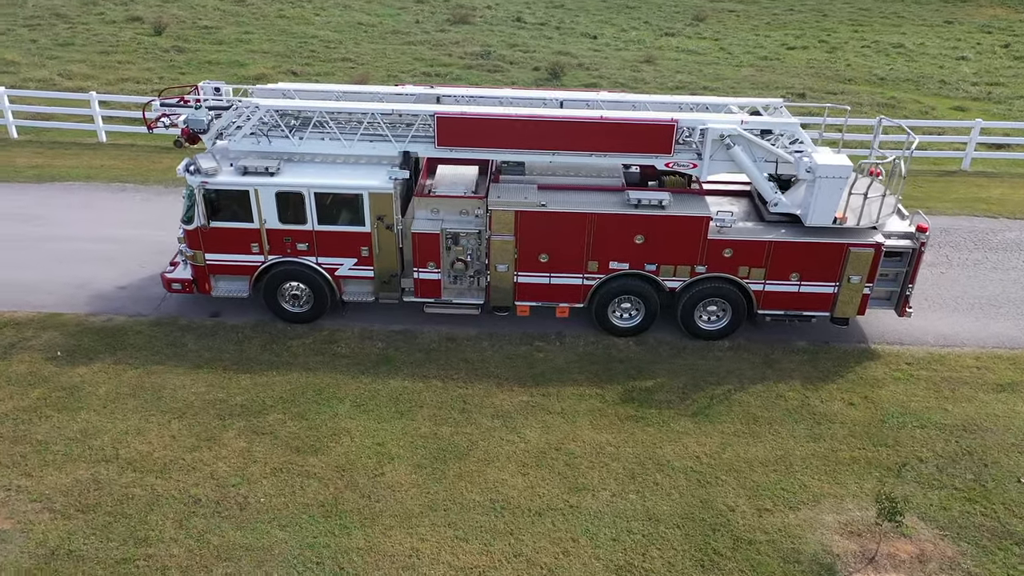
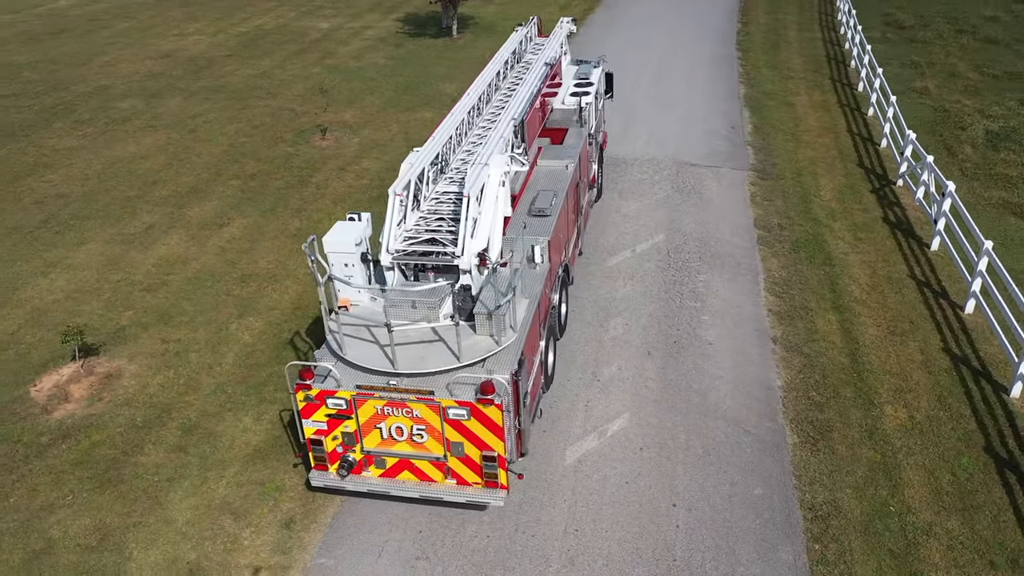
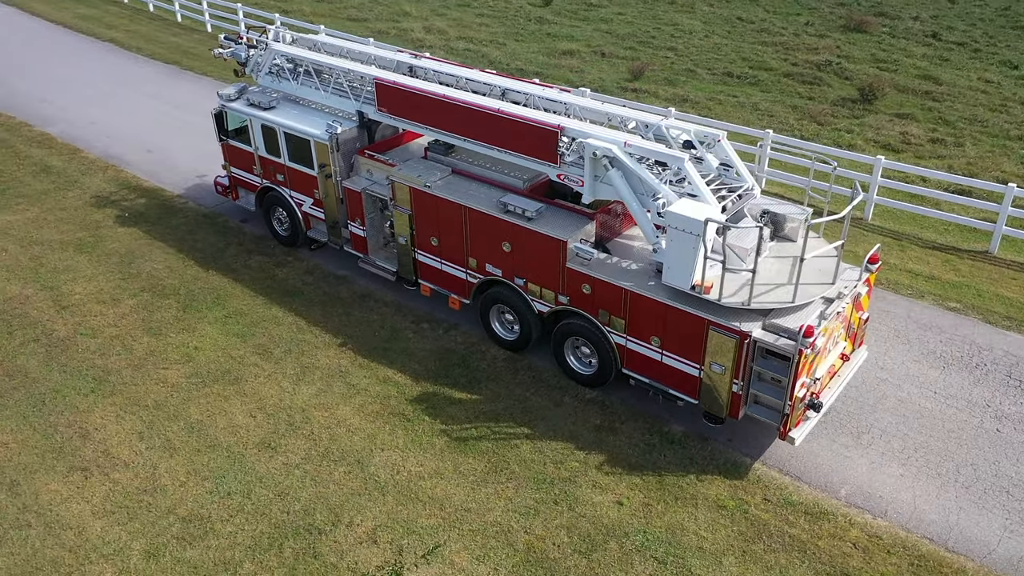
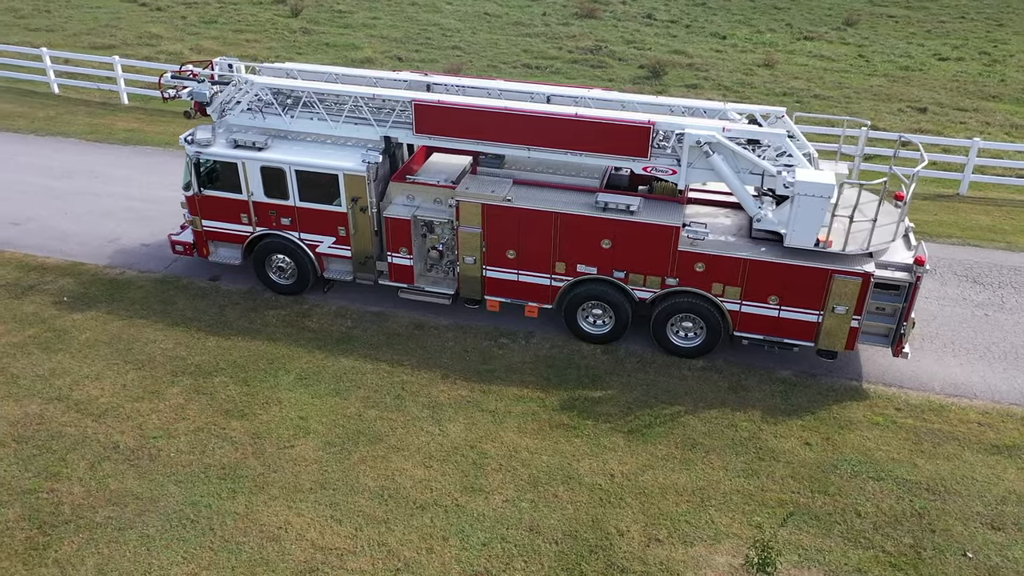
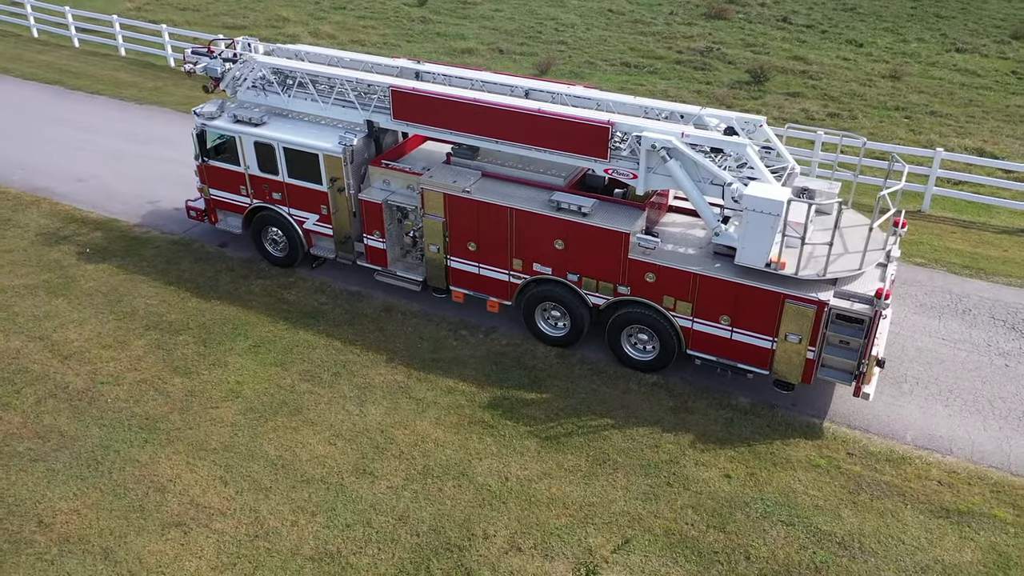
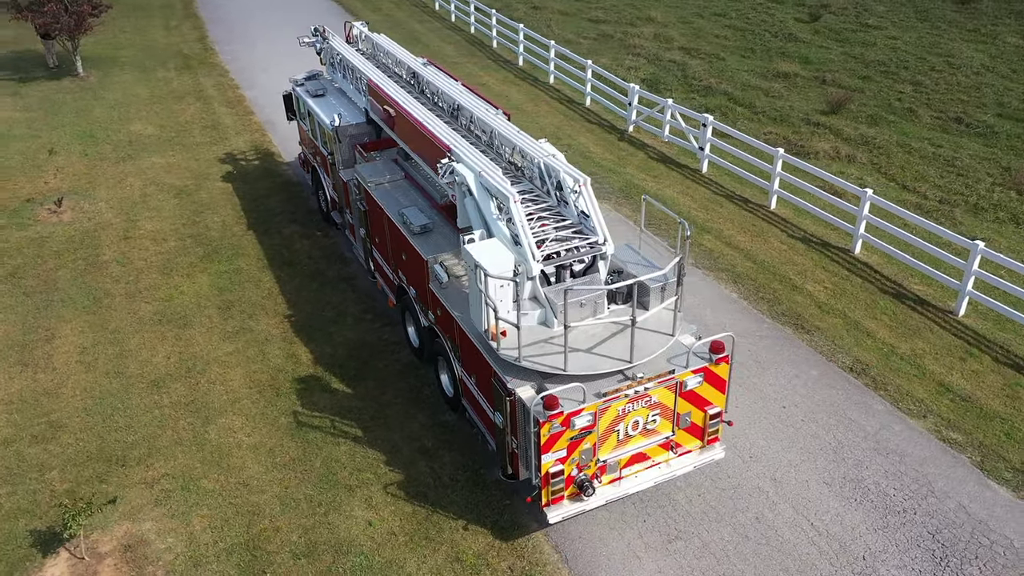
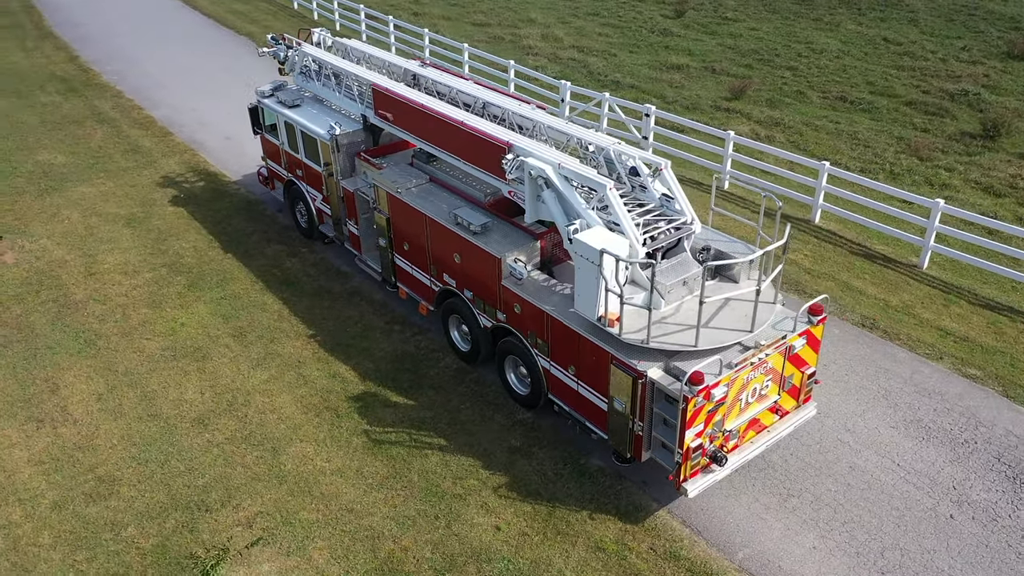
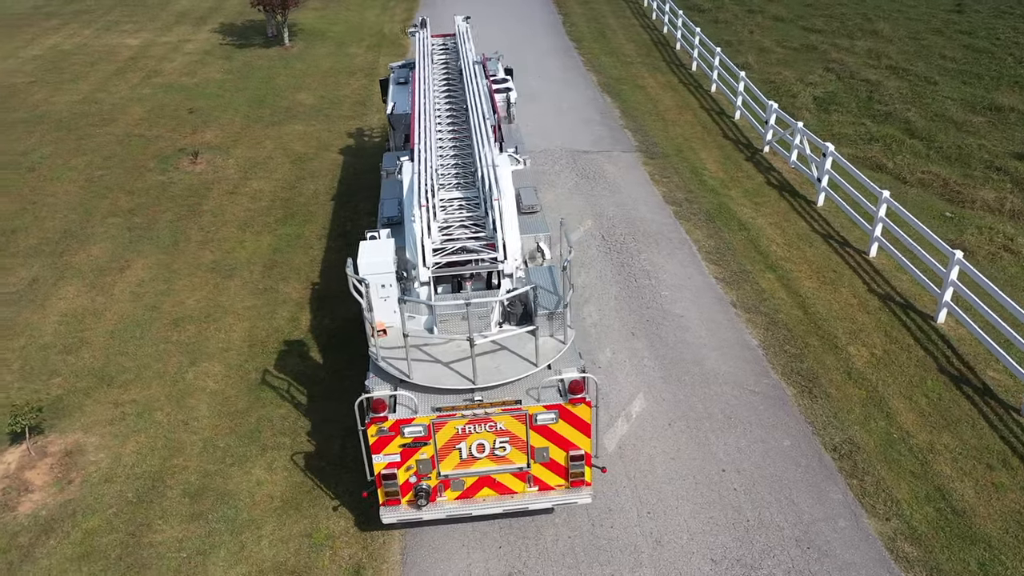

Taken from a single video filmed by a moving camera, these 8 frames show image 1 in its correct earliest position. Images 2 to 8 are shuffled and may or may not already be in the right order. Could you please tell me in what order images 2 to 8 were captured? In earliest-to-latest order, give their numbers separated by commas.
4, 5, 3, 7, 6, 8, 2
